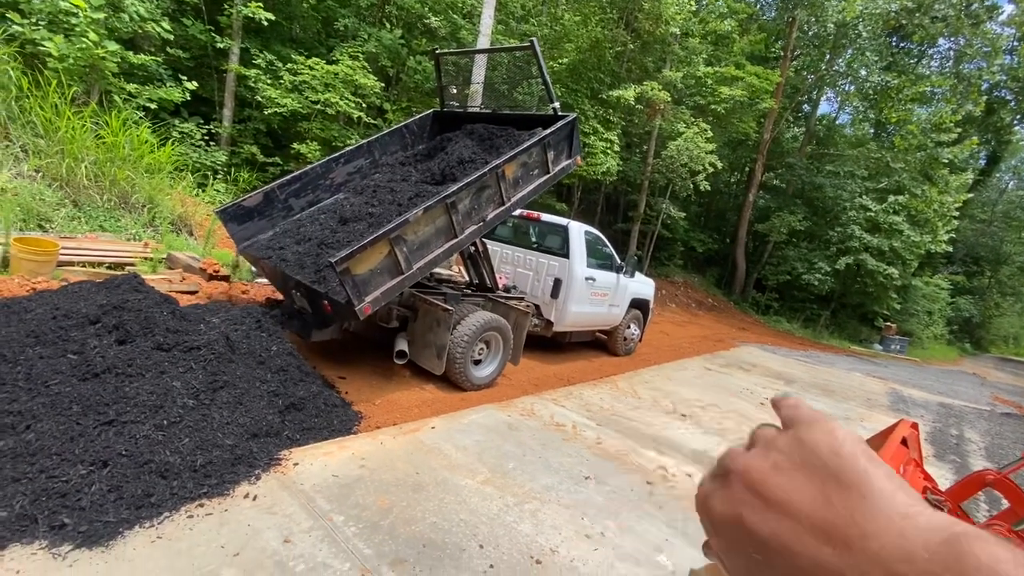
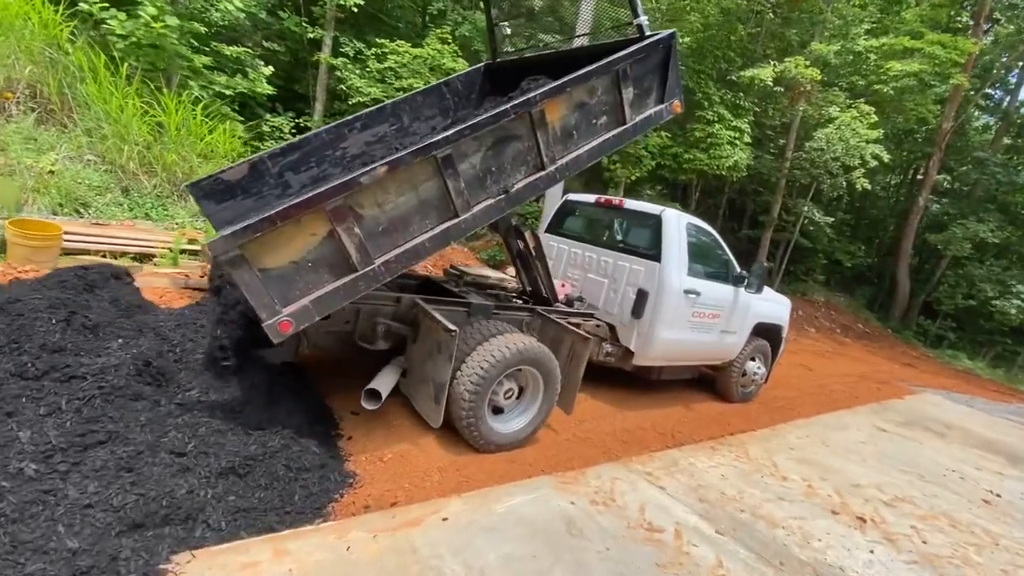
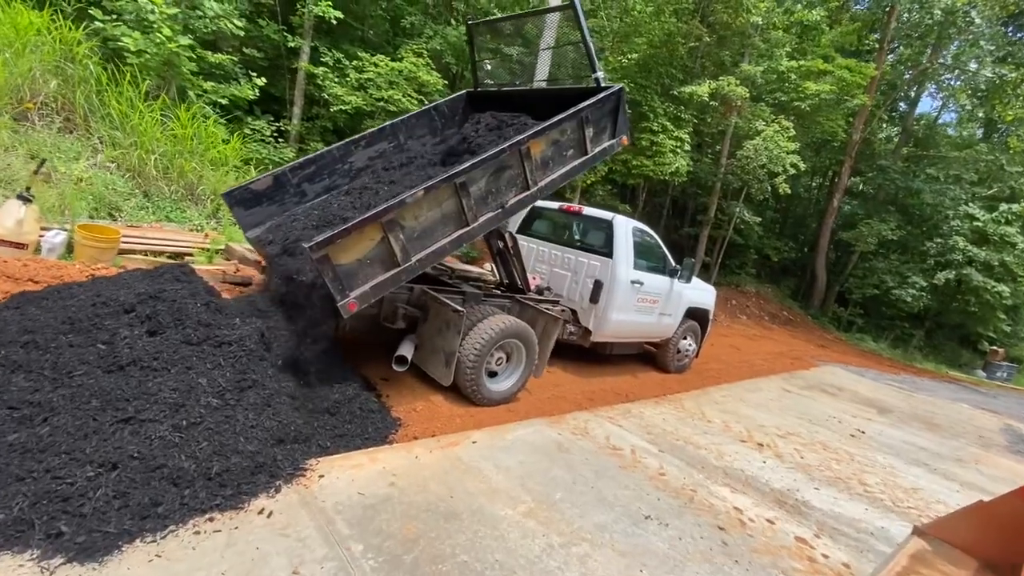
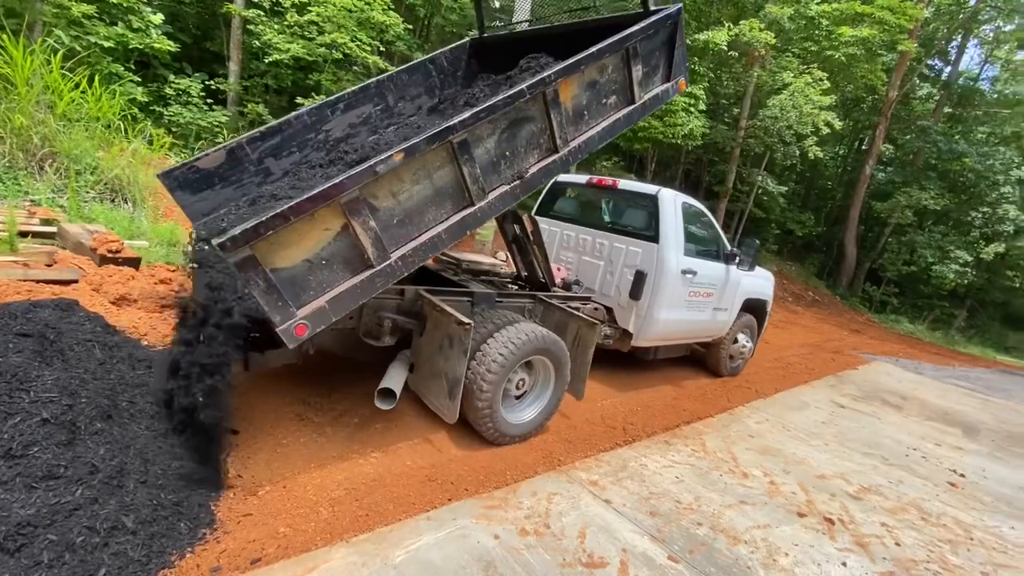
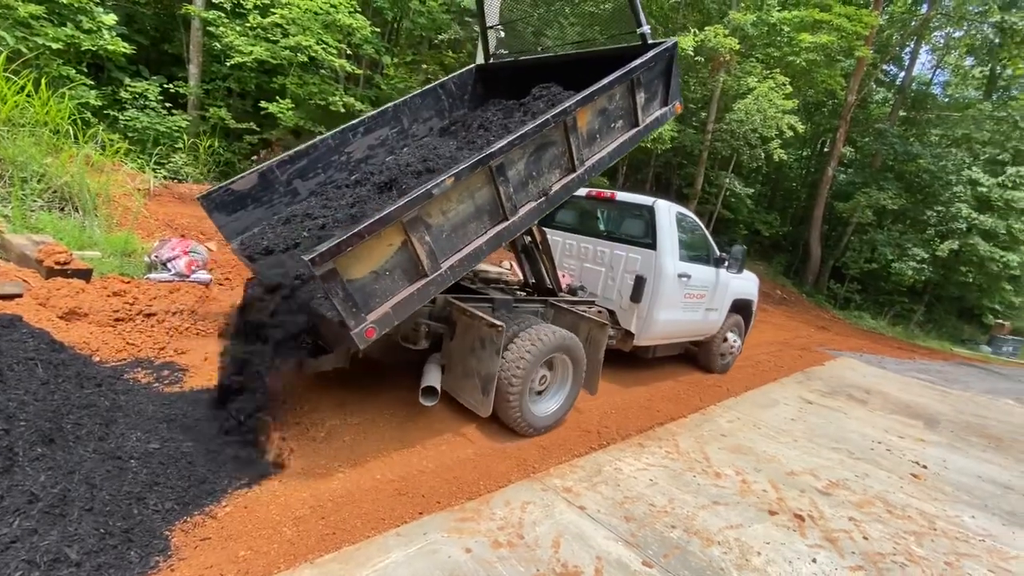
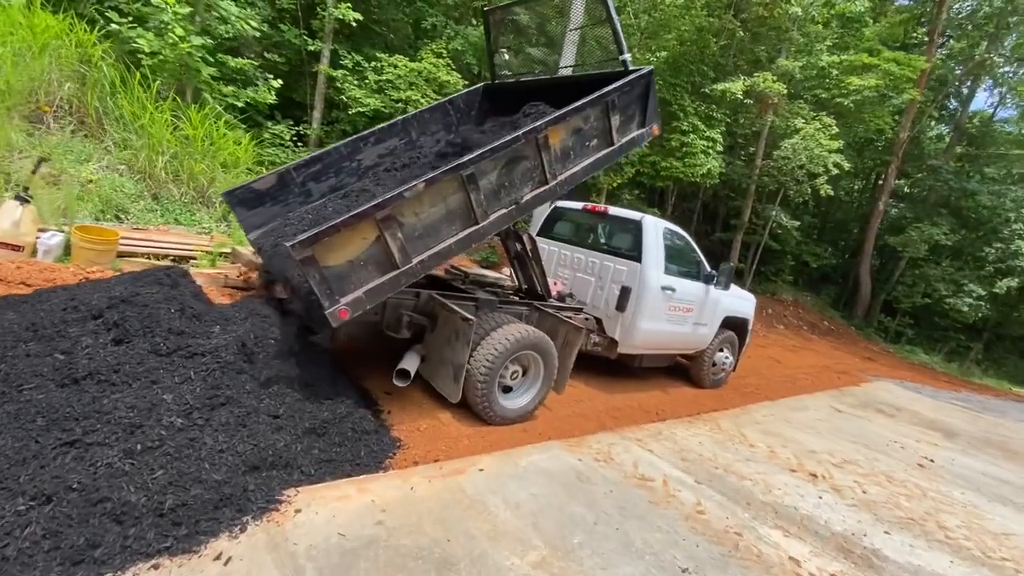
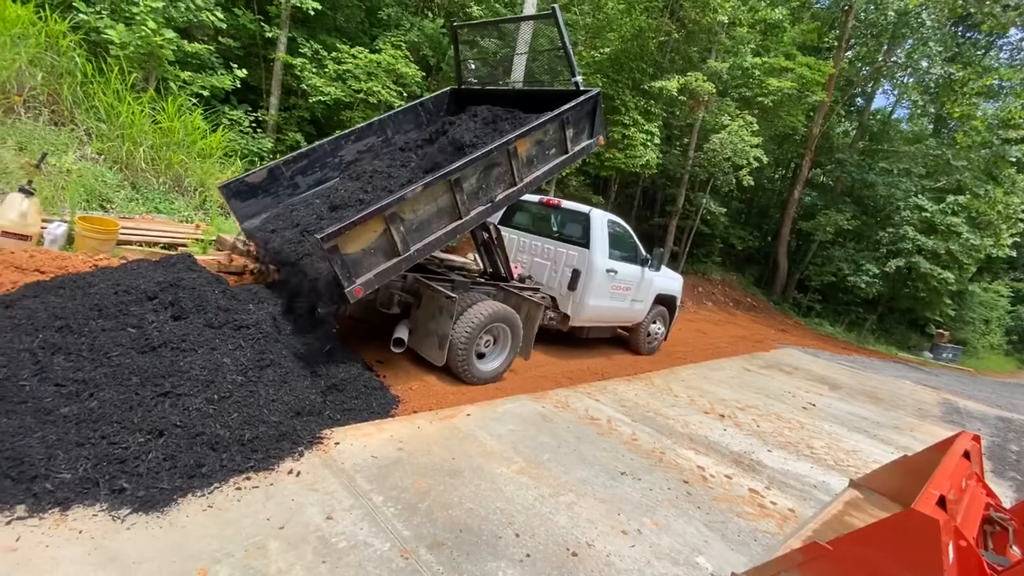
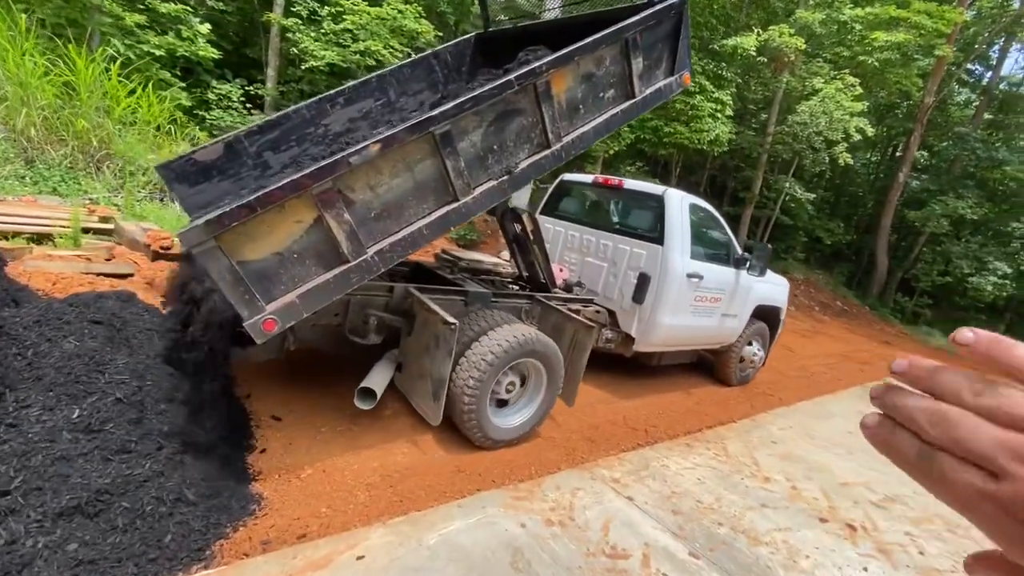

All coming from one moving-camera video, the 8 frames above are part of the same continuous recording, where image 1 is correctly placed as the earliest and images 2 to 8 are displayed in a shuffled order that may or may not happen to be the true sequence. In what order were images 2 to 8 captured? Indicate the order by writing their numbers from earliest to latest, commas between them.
7, 3, 6, 2, 8, 4, 5
